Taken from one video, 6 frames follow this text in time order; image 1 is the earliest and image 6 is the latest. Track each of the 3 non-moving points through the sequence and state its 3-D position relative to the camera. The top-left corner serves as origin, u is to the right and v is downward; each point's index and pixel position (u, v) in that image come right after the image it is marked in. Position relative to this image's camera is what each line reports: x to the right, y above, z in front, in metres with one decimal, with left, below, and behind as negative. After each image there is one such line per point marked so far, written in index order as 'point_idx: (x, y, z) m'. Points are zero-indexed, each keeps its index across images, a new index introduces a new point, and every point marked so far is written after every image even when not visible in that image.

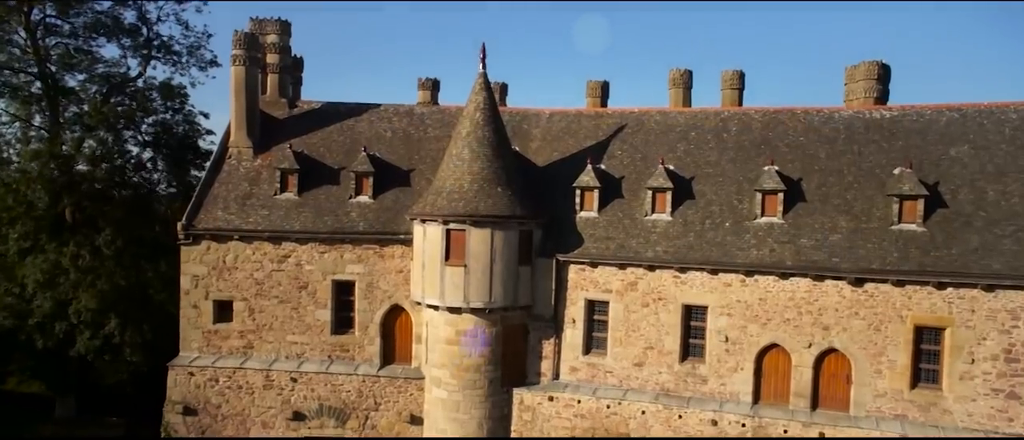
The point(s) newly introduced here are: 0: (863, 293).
0: (+8.7, -1.8, +18.8) m
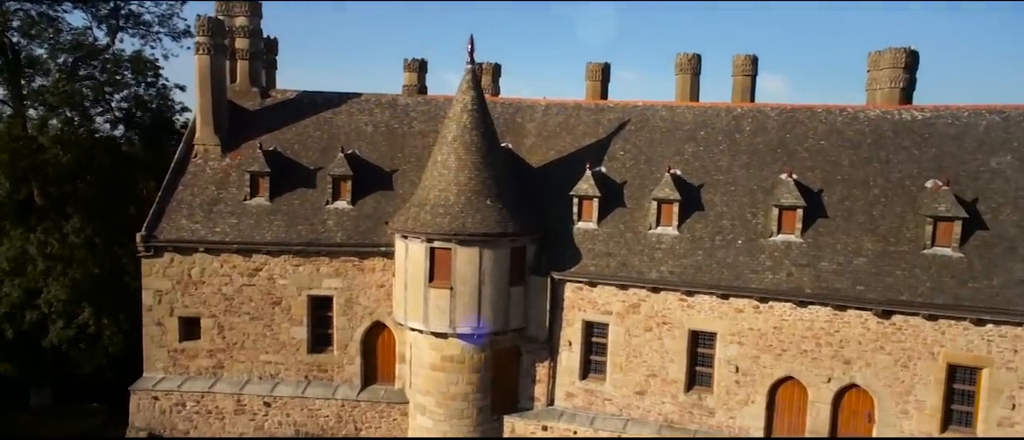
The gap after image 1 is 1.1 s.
0: (+8.5, -2.4, +17.0) m
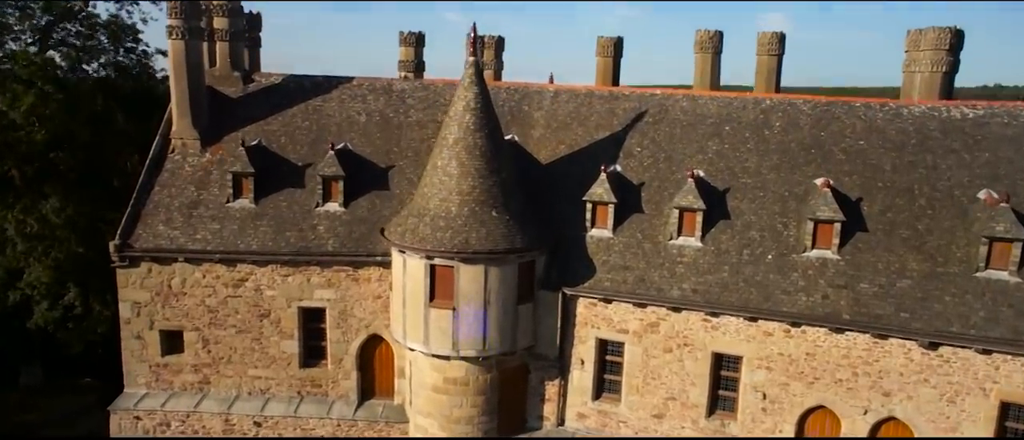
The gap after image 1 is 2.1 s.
0: (+8.7, -2.8, +15.5) m
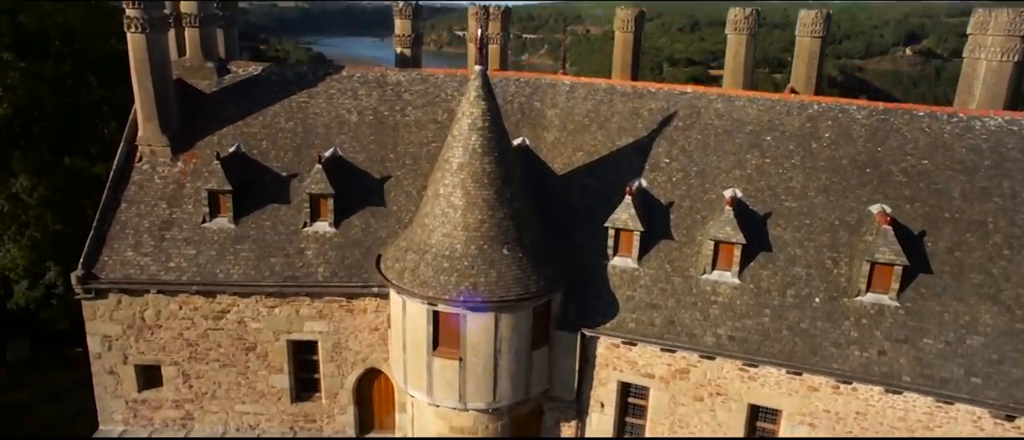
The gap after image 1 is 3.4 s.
0: (+9.0, -3.8, +13.7) m
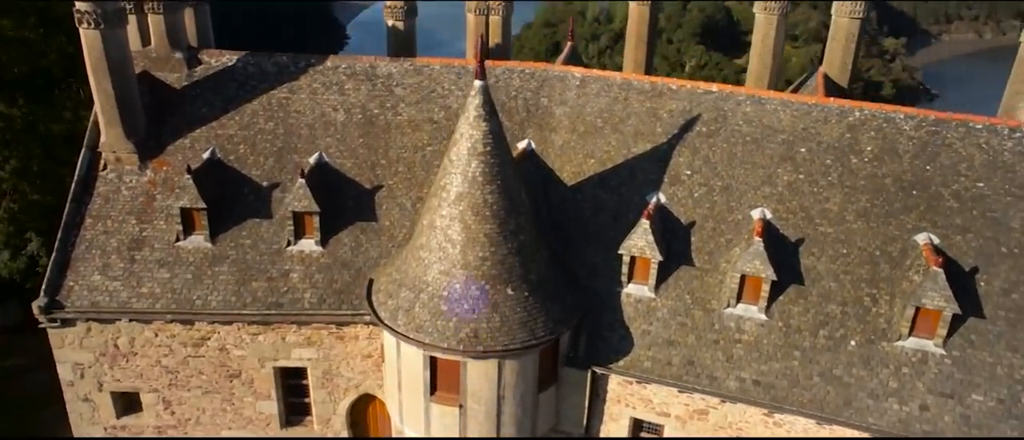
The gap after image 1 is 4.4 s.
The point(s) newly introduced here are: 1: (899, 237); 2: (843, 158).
0: (+9.1, -4.6, +12.6) m
1: (+7.4, -0.3, +14.4) m
2: (+6.7, +1.2, +15.2) m
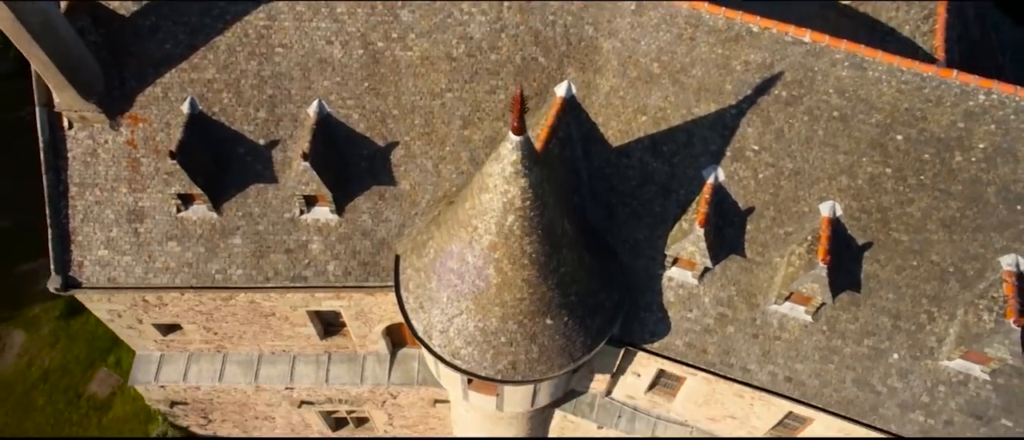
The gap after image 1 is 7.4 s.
0: (+9.7, -5.2, +13.9) m
1: (+8.0, -0.6, +13.0) m
2: (+7.3, +1.1, +12.8) m
